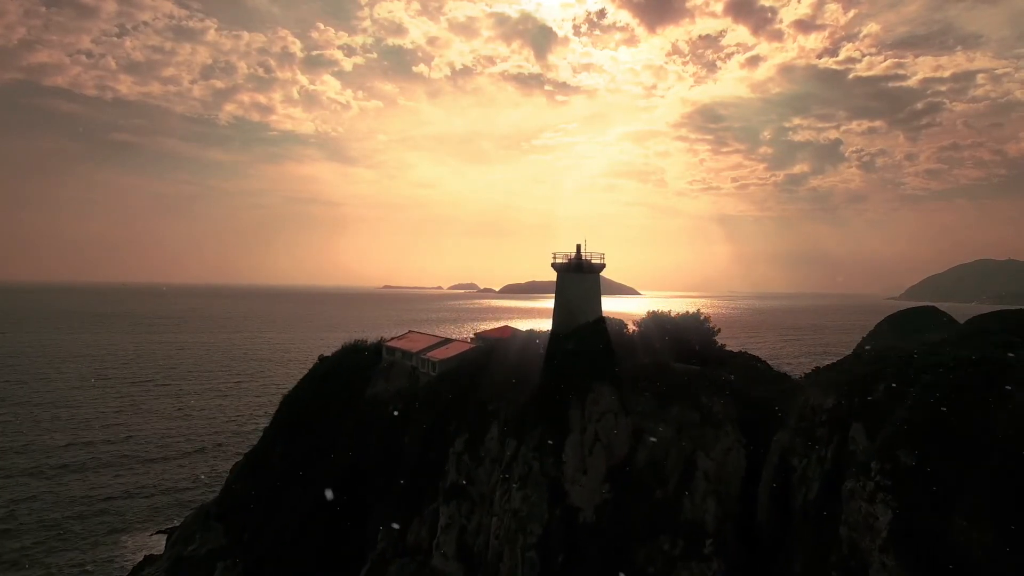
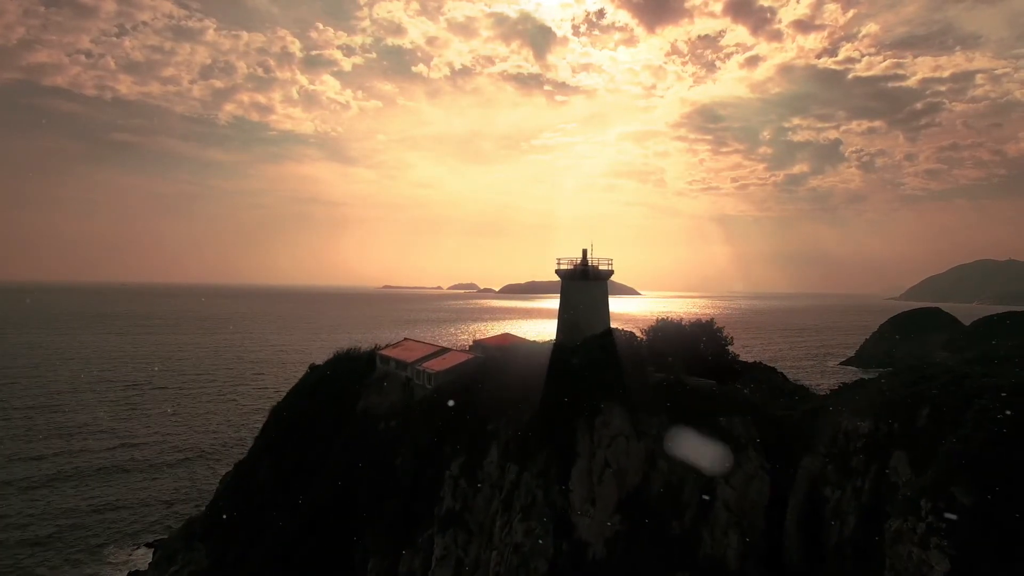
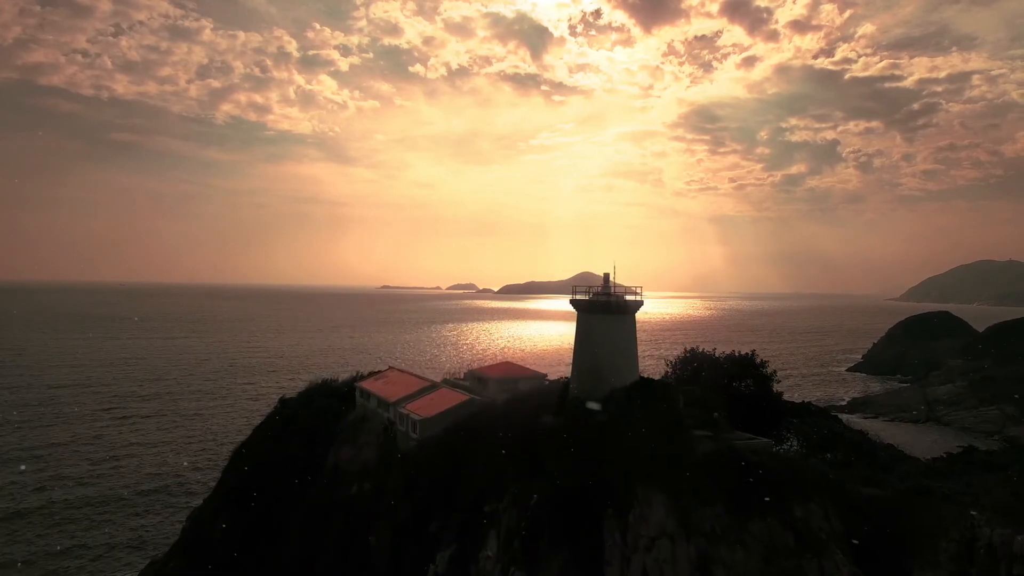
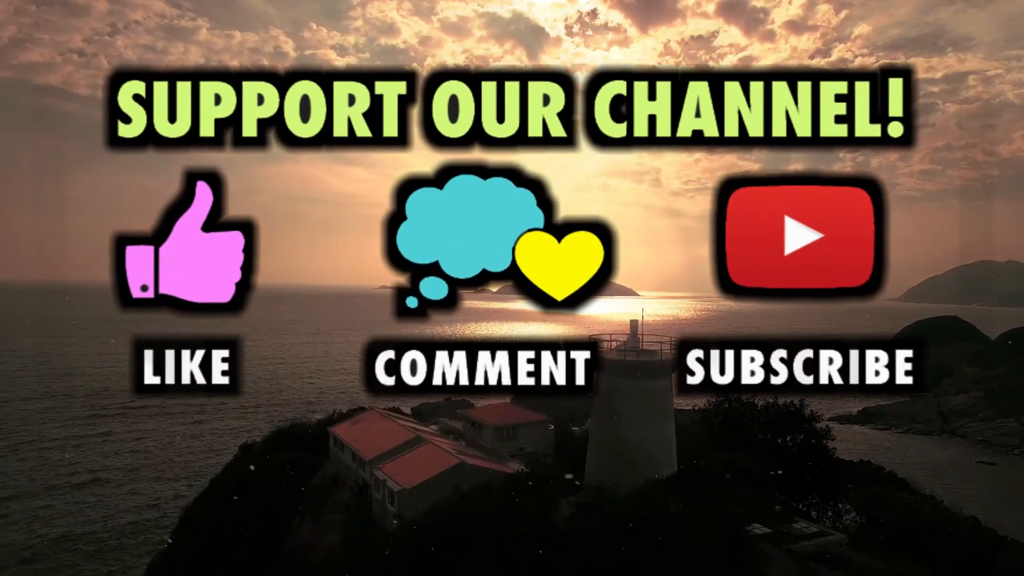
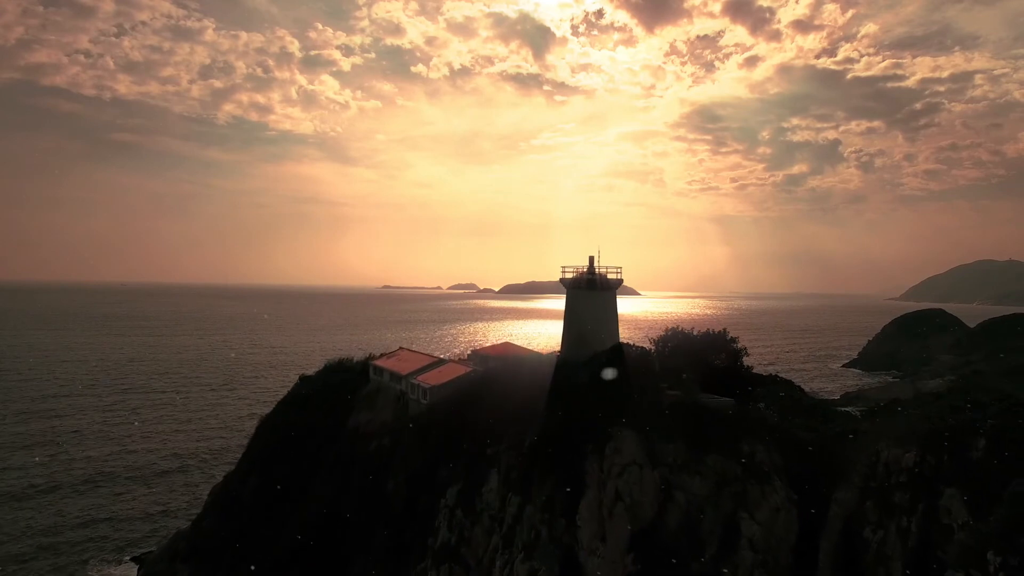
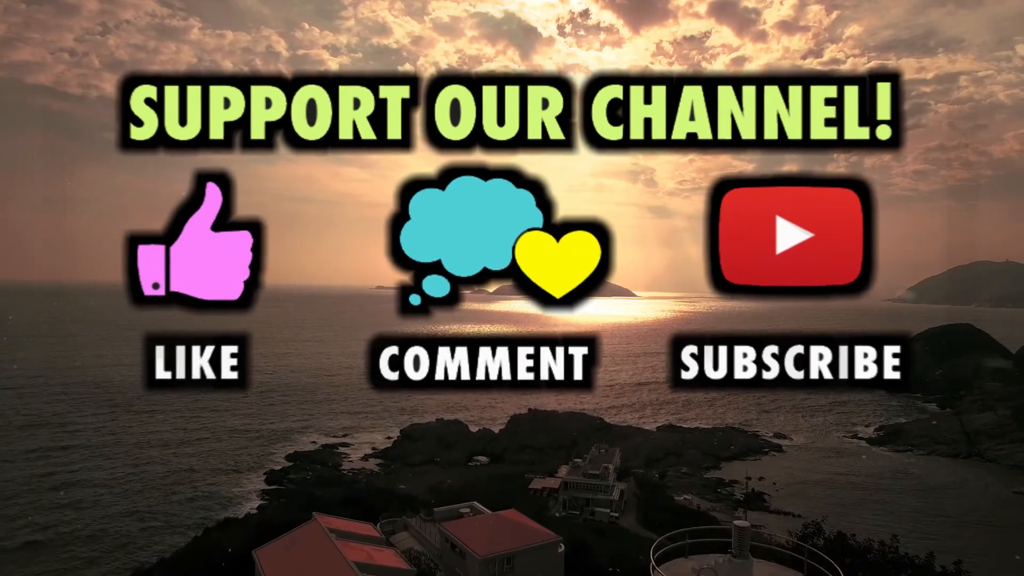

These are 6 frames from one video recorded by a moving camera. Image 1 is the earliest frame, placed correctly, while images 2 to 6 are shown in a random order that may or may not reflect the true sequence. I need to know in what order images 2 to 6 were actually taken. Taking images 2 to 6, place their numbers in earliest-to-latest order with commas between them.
2, 5, 3, 4, 6
